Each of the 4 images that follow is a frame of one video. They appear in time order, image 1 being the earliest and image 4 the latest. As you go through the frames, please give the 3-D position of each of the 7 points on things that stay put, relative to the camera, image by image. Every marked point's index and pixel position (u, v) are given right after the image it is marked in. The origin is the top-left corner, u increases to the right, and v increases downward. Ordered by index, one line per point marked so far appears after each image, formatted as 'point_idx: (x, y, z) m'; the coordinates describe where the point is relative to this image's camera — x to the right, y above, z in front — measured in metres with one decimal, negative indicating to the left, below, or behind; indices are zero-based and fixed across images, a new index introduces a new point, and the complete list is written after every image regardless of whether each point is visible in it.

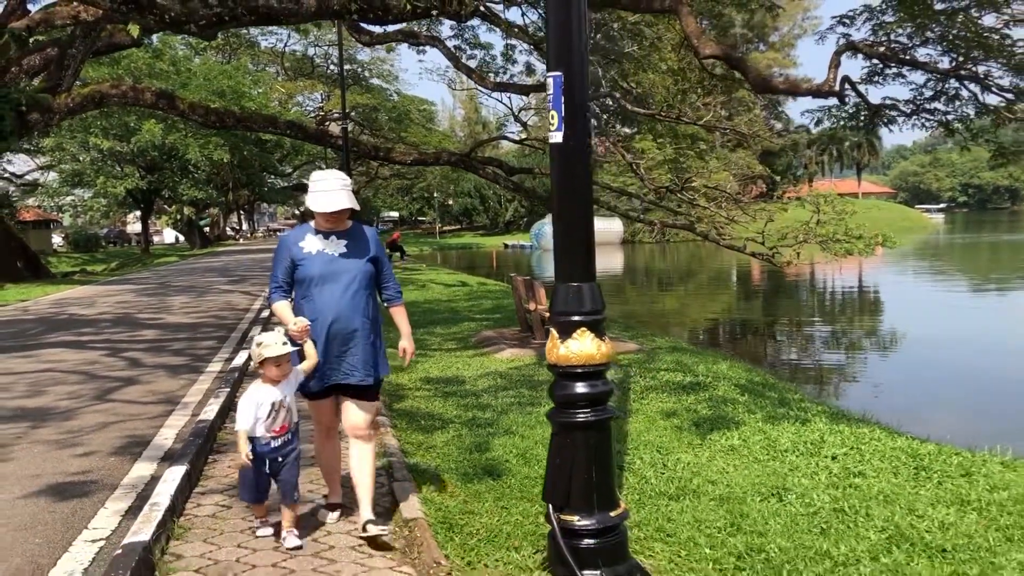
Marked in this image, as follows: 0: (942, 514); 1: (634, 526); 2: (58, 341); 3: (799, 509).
0: (+1.9, -1.0, +3.7) m
1: (+0.5, -1.0, +3.5) m
2: (-5.8, -0.7, +10.6) m
3: (+1.3, -1.0, +3.8) m
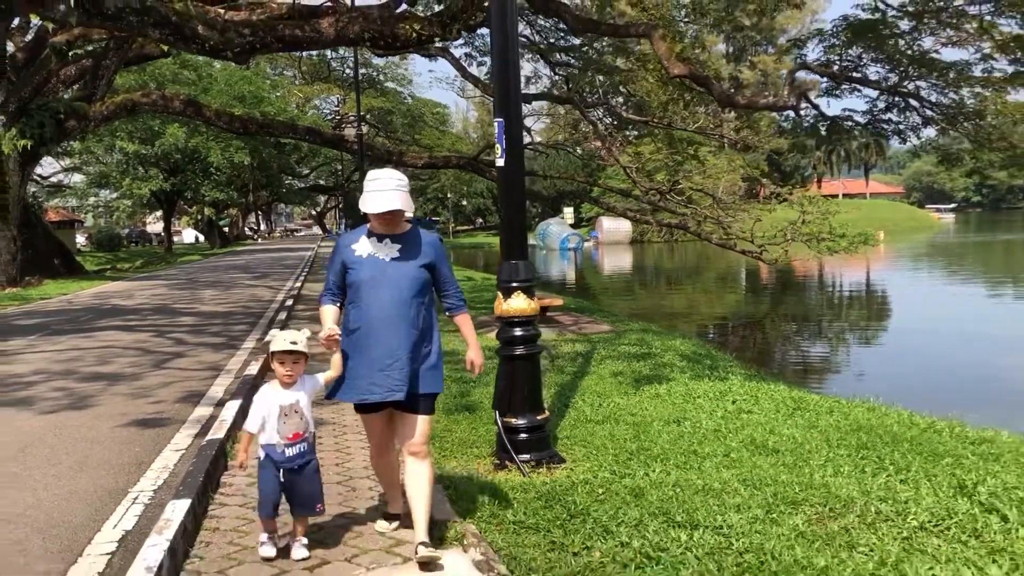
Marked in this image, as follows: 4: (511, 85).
0: (+1.7, -0.9, +5.1) m
1: (+0.3, -0.9, +4.9) m
2: (-5.9, -0.5, +12.1) m
3: (+1.1, -0.9, +5.1) m
4: (0.0, +1.1, +4.4) m
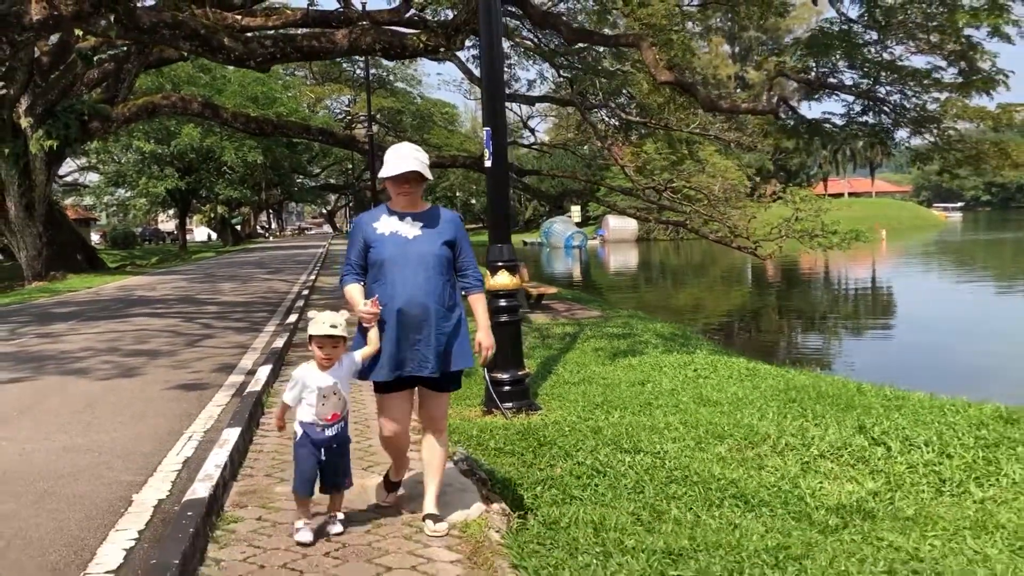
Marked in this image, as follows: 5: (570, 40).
0: (+1.6, -0.7, +6.0) m
1: (+0.2, -0.7, +5.9) m
2: (-5.9, -0.4, +13.2) m
3: (+1.0, -0.7, +6.1) m
4: (-0.1, +1.2, +5.4) m
5: (+0.8, +3.6, +12.1) m
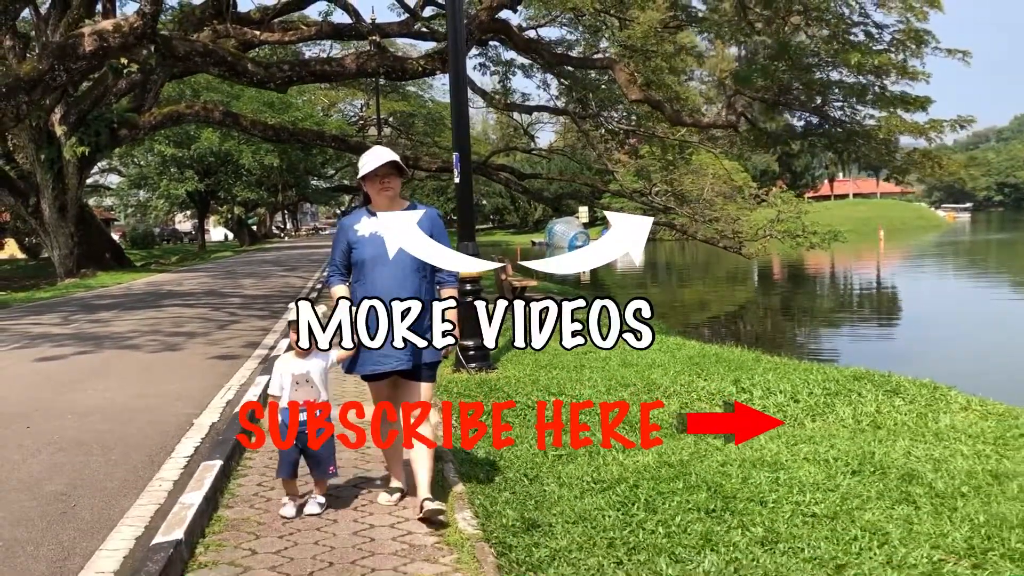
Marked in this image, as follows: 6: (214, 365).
0: (+1.3, -0.6, +7.5) m
1: (-0.1, -0.6, +7.4) m
2: (-6.1, -0.3, +14.8) m
3: (+0.7, -0.6, +7.6) m
4: (-0.4, +1.3, +7.0) m
5: (+0.7, +3.7, +13.7) m
6: (-2.9, -0.8, +8.1) m
